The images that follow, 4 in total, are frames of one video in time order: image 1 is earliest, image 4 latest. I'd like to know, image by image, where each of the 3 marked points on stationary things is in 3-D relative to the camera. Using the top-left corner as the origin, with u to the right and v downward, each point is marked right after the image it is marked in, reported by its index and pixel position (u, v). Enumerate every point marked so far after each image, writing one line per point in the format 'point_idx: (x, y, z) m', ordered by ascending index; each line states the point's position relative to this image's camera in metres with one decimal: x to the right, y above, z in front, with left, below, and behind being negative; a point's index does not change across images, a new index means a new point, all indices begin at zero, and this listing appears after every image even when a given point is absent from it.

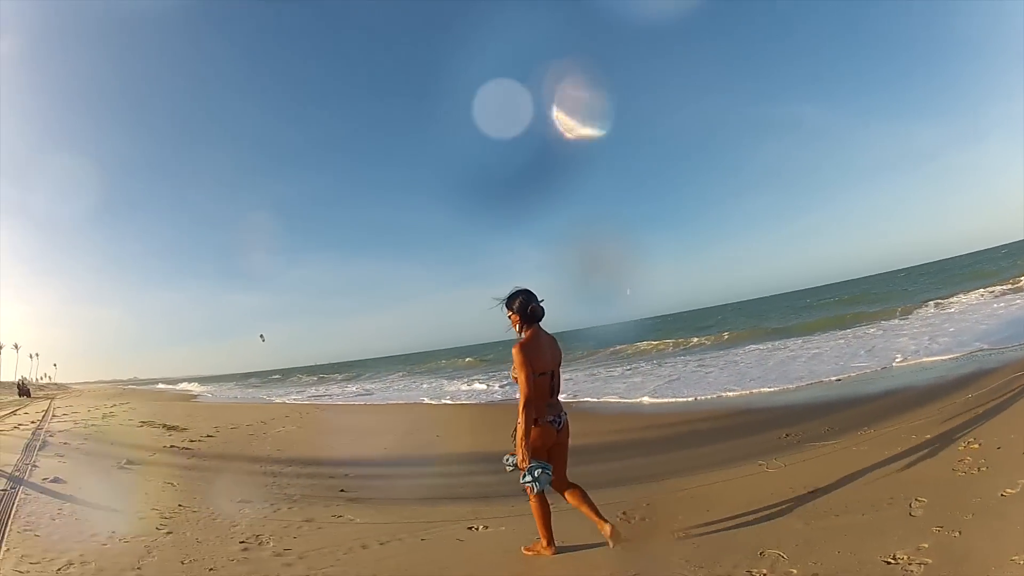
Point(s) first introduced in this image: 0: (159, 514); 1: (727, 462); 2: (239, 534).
0: (-3.9, -2.5, +5.8) m
1: (+3.2, -2.5, +7.6) m
2: (-2.9, -2.6, +5.5) m
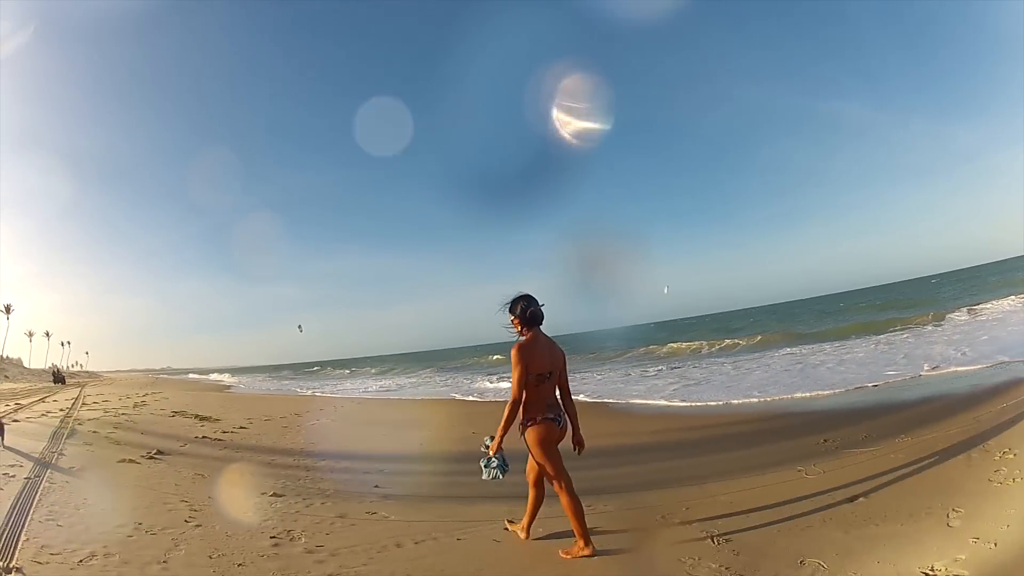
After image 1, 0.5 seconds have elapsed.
0: (-3.5, -2.4, +5.7) m
1: (+3.6, -2.5, +7.4) m
2: (-2.5, -2.5, +5.4) m
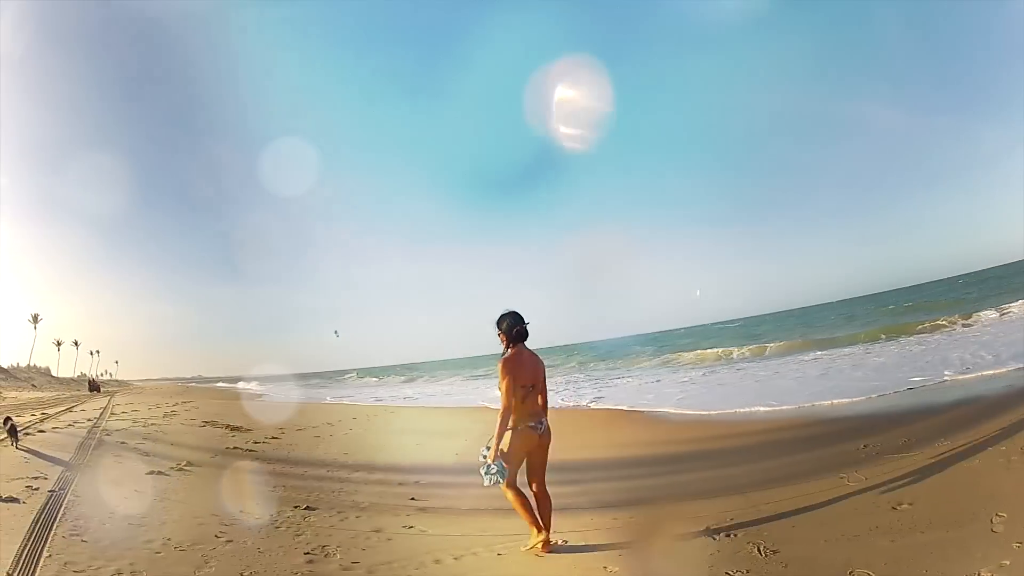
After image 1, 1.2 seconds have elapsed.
0: (-3.1, -2.5, +5.5) m
1: (+4.1, -2.5, +7.1) m
2: (-2.1, -2.5, +5.1) m
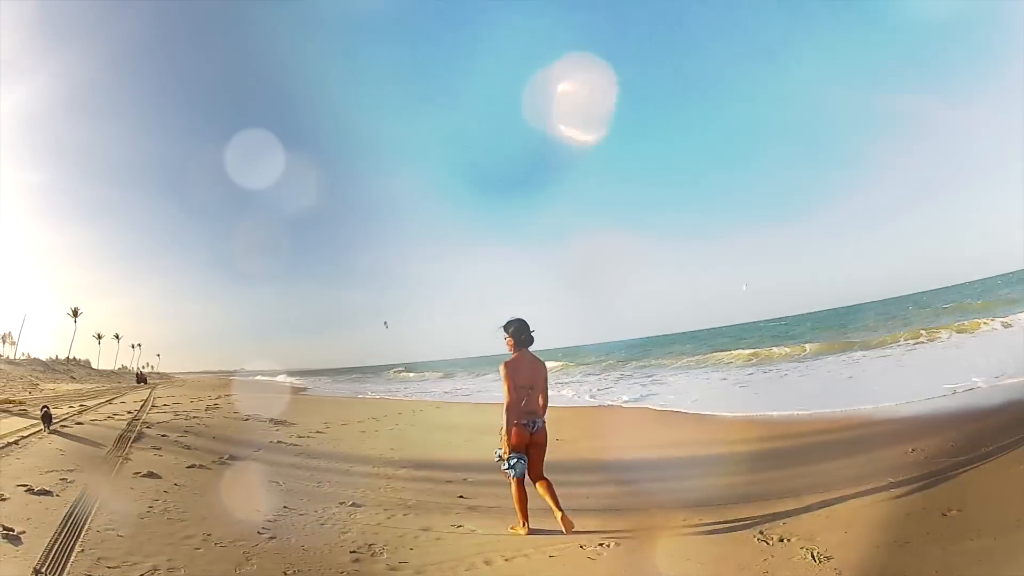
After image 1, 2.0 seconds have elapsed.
0: (-2.6, -2.3, +5.3) m
1: (+4.6, -2.5, +6.9) m
2: (-1.6, -2.4, +5.0) m
